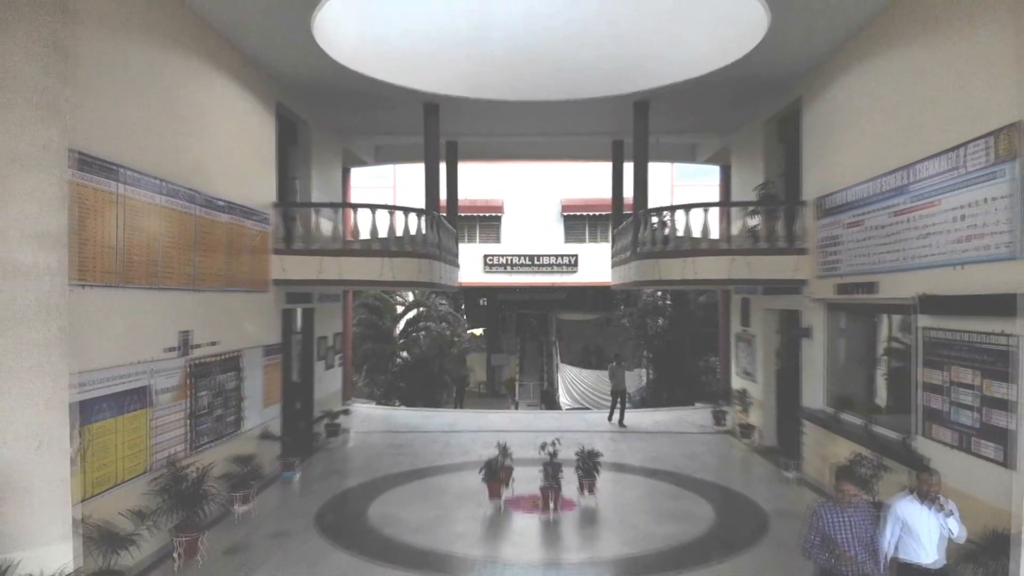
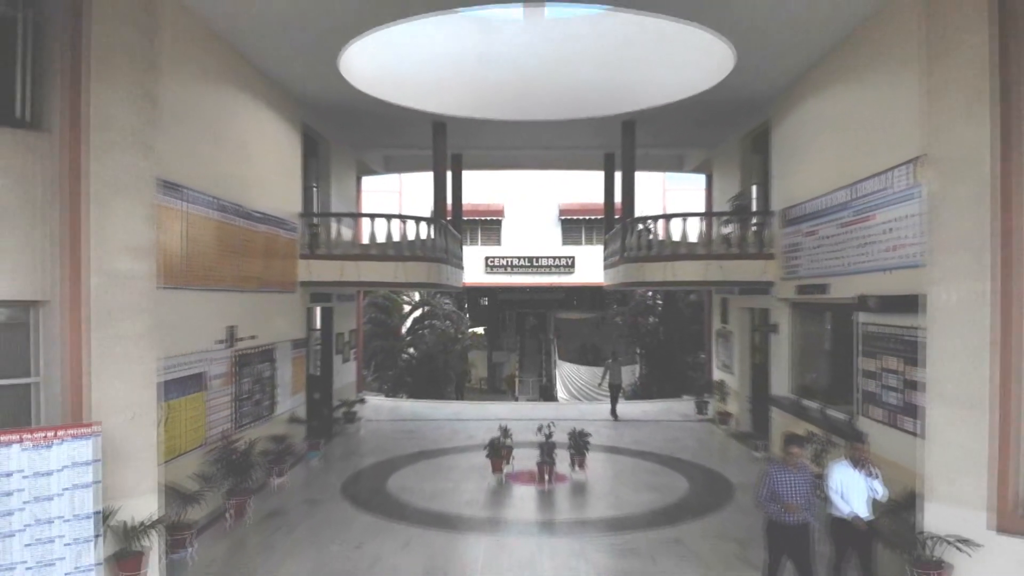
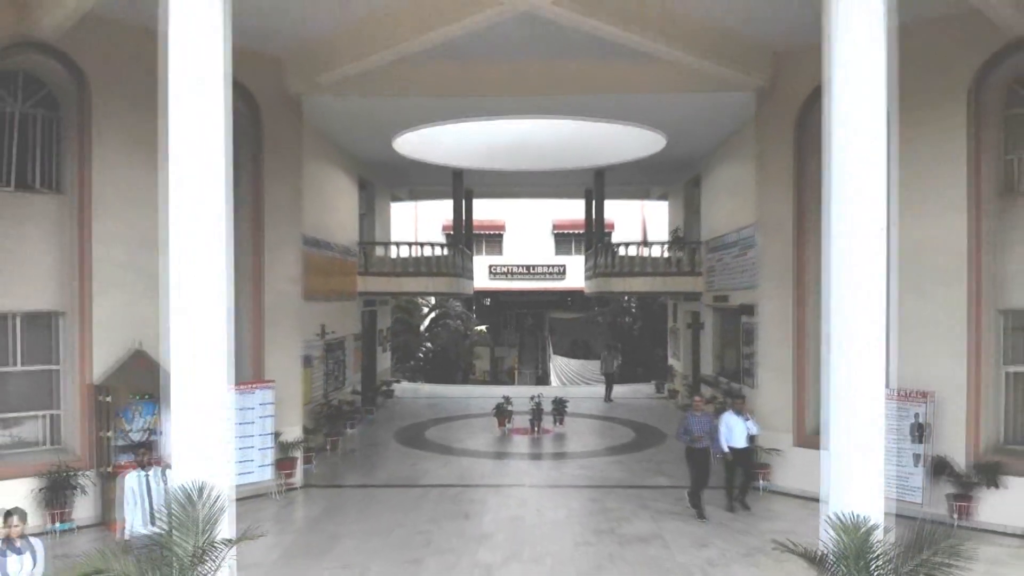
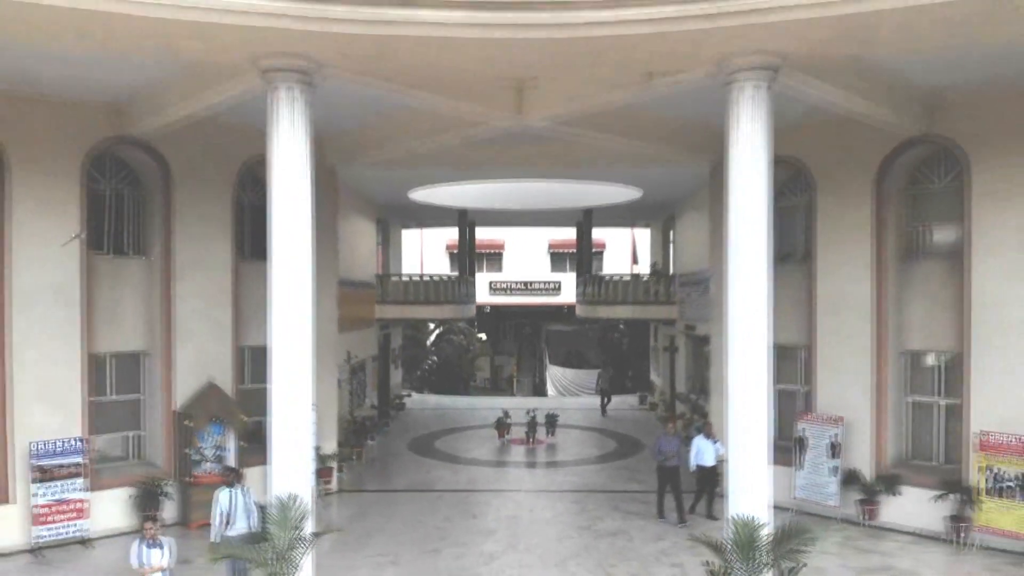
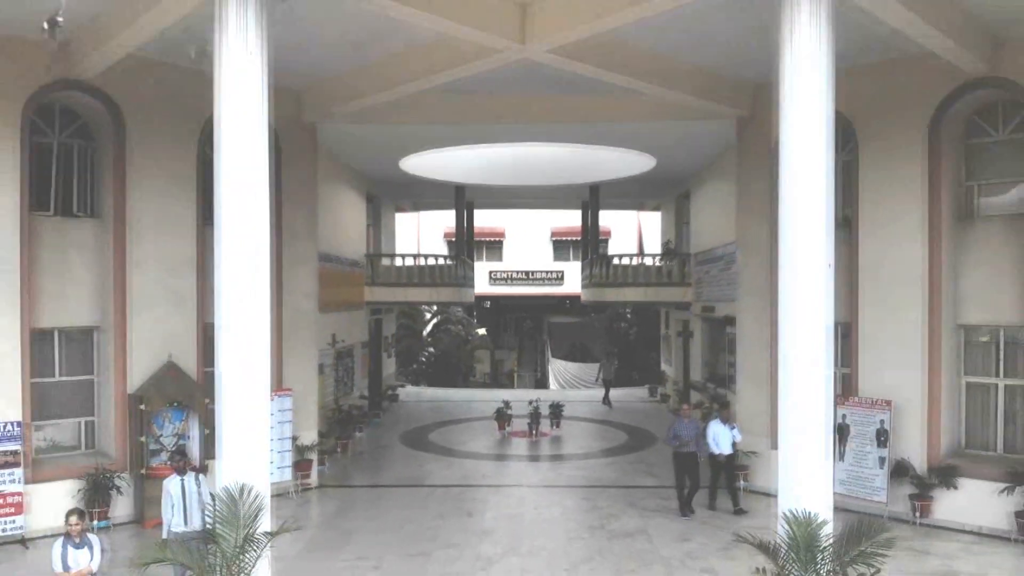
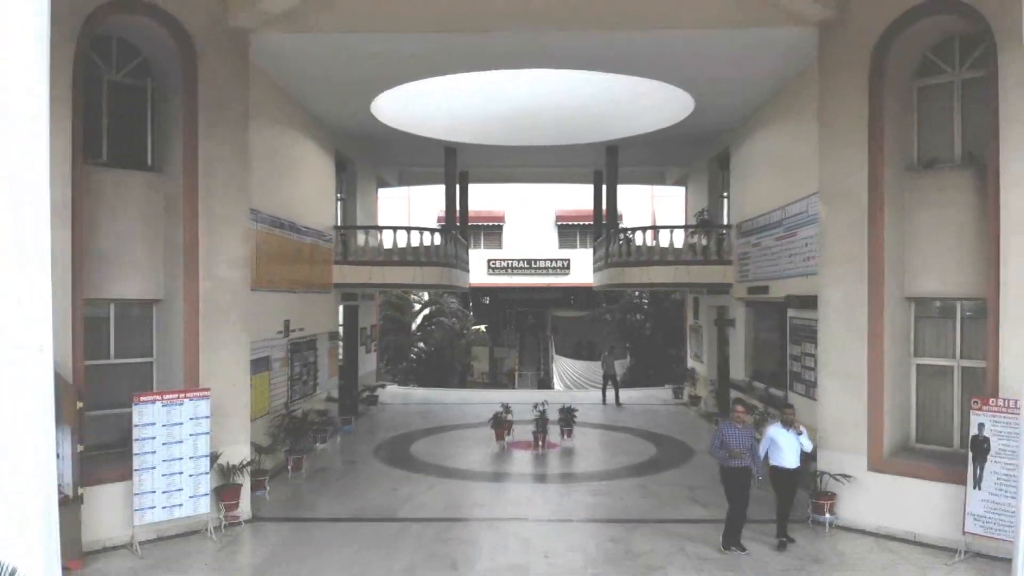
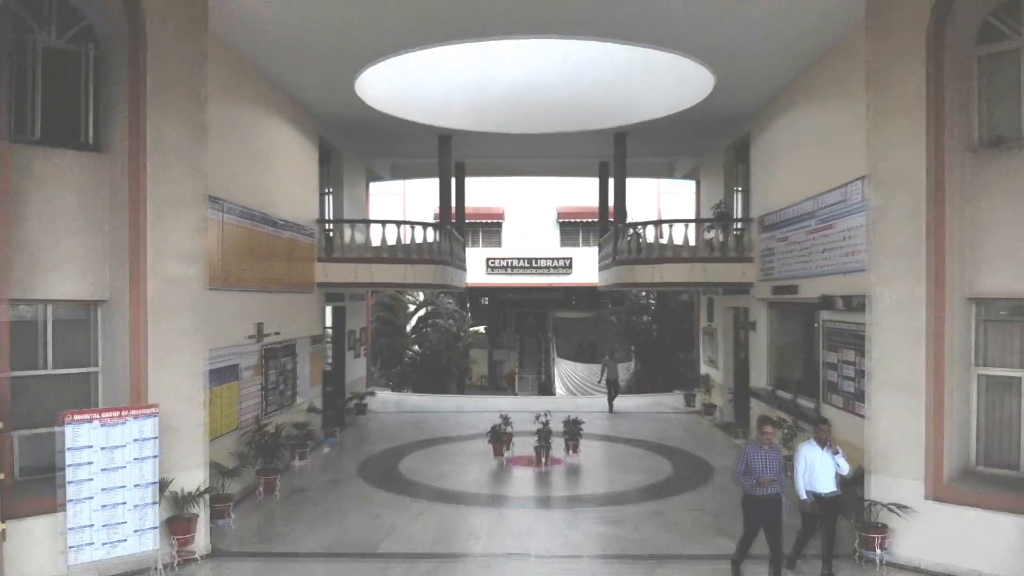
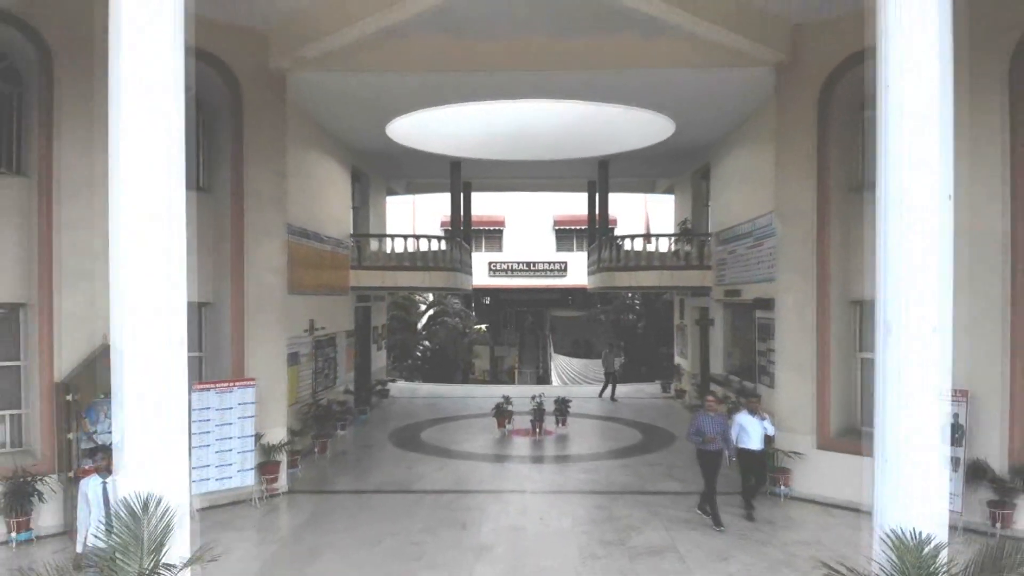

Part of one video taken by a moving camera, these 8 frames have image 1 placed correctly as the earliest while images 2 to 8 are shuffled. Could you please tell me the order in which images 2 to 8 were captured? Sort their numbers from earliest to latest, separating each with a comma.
2, 7, 6, 8, 3, 5, 4
